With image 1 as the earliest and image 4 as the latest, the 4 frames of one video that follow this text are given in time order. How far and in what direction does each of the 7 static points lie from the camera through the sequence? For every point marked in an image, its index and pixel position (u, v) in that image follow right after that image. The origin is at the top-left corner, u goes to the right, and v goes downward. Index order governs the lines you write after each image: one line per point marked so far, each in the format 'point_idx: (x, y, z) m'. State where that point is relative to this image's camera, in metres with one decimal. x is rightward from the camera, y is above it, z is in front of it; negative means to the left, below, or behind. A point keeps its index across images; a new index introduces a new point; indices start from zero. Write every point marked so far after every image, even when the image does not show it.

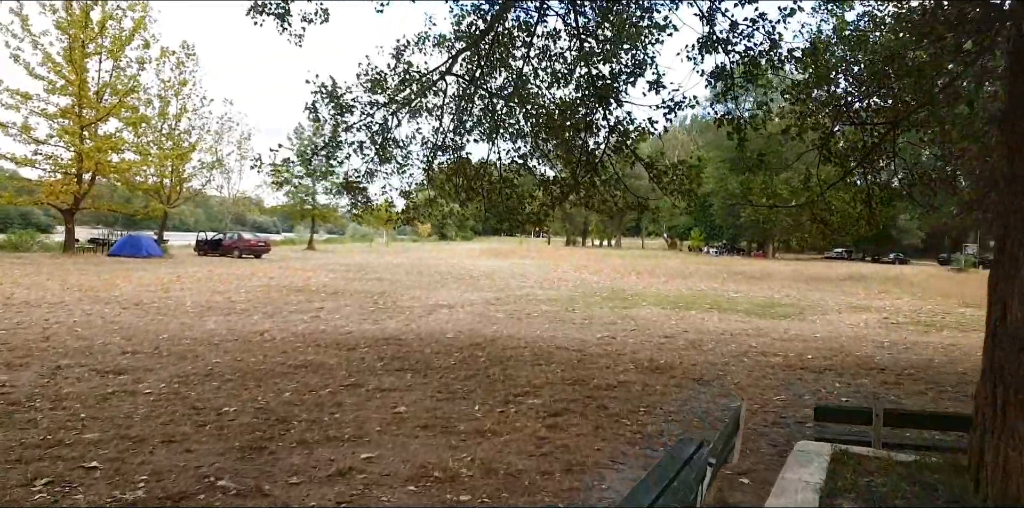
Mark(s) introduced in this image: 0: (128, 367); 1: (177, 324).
0: (-3.8, -1.1, +6.3) m
1: (-5.0, -1.0, +9.6) m
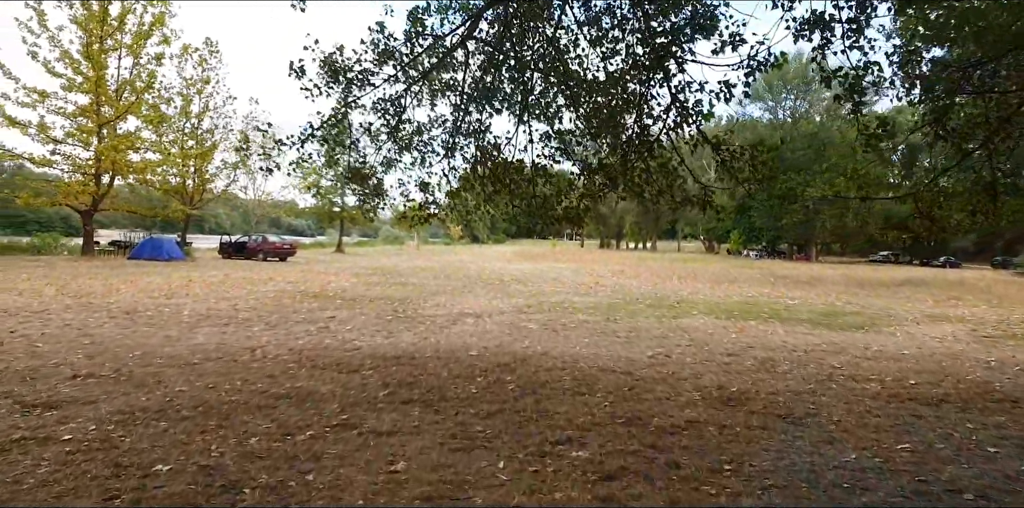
0: (-3.5, -1.1, +5.0) m
1: (-4.5, -1.1, +8.3) m
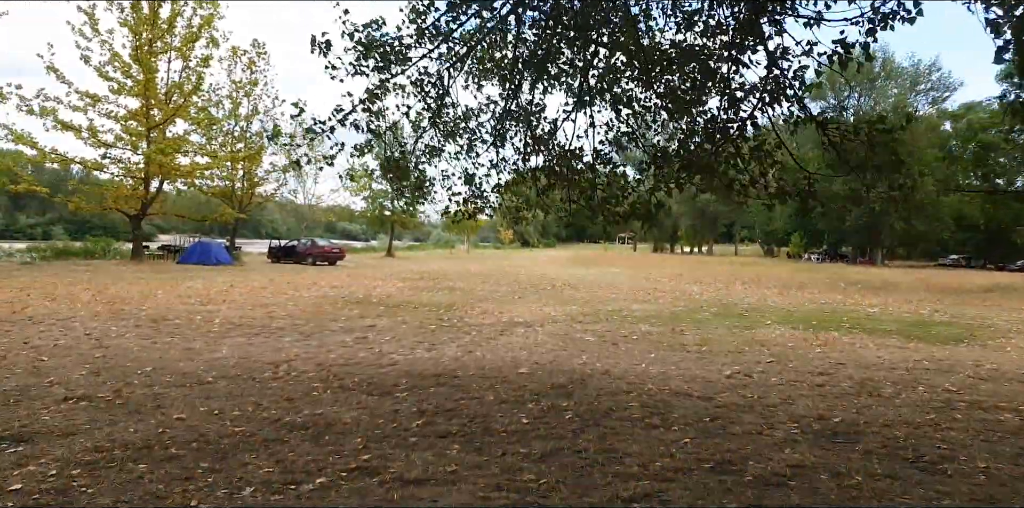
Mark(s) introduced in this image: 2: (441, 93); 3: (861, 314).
0: (-3.1, -1.1, +4.2) m
1: (-3.9, -1.1, +7.6) m
2: (-0.8, +1.6, +6.6) m
3: (+8.3, -1.4, +15.4) m
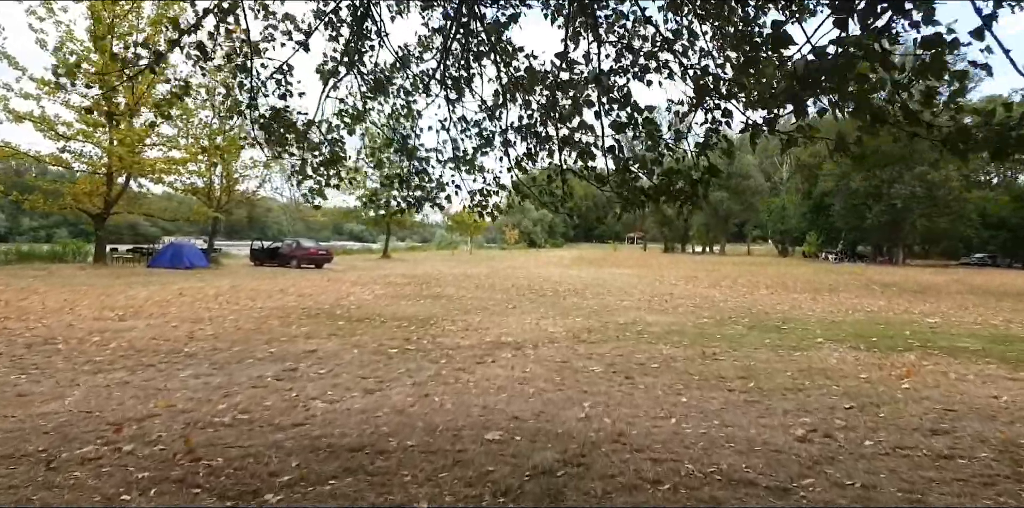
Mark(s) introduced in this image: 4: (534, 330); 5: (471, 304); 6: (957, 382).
0: (-3.4, -1.2, +1.9) m
1: (-4.1, -1.2, +5.4) m
2: (-1.1, +1.6, +4.3) m
3: (+8.2, -1.4, +12.9) m
4: (+0.3, -1.2, +9.8) m
5: (-0.8, -1.0, +13.3) m
6: (+5.0, -1.4, +7.3) m
